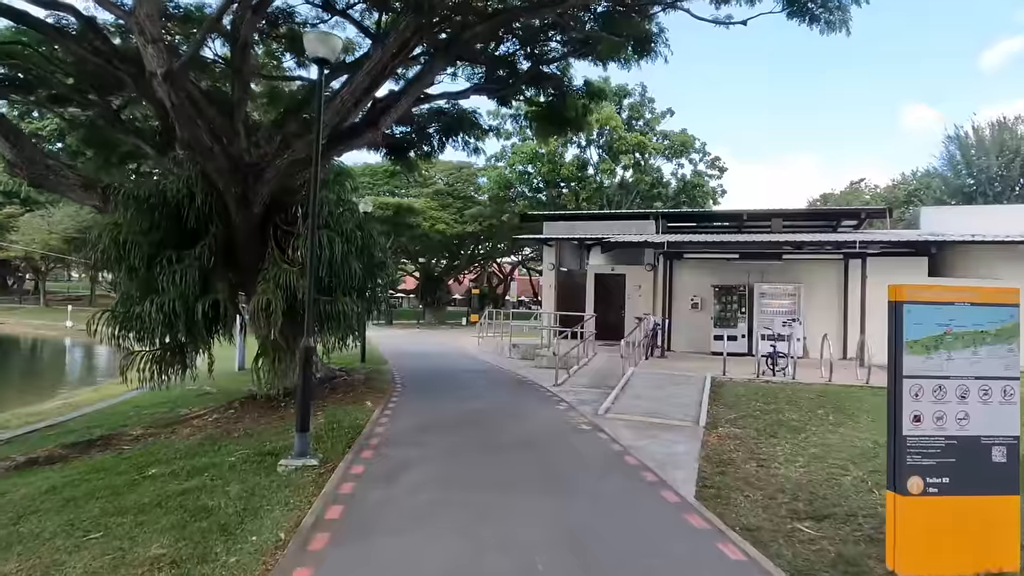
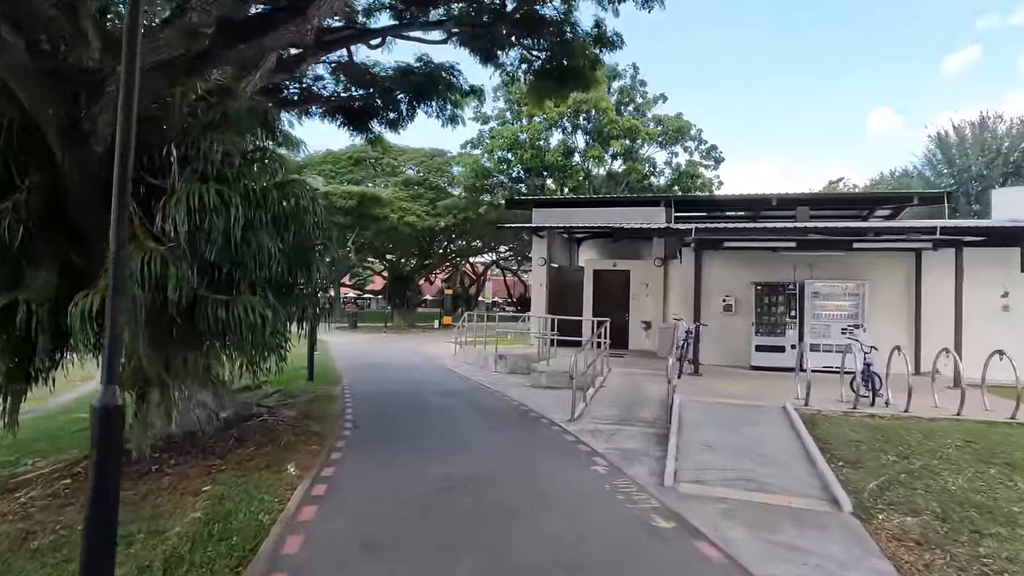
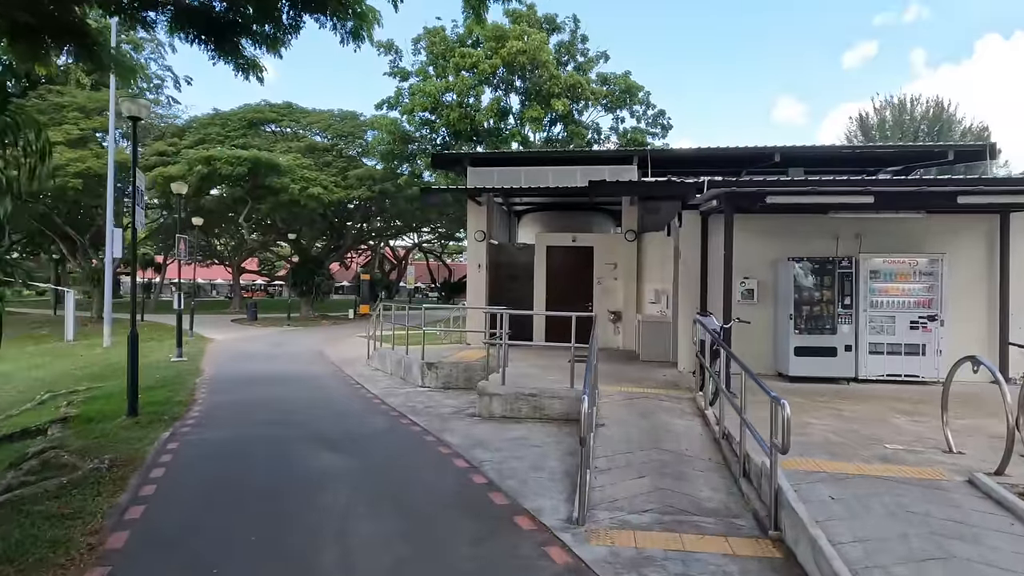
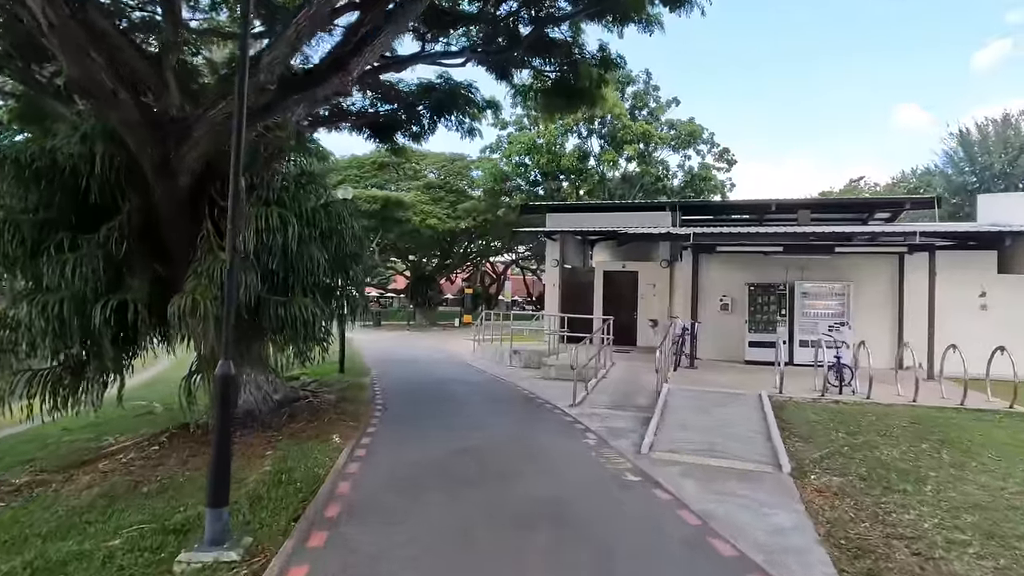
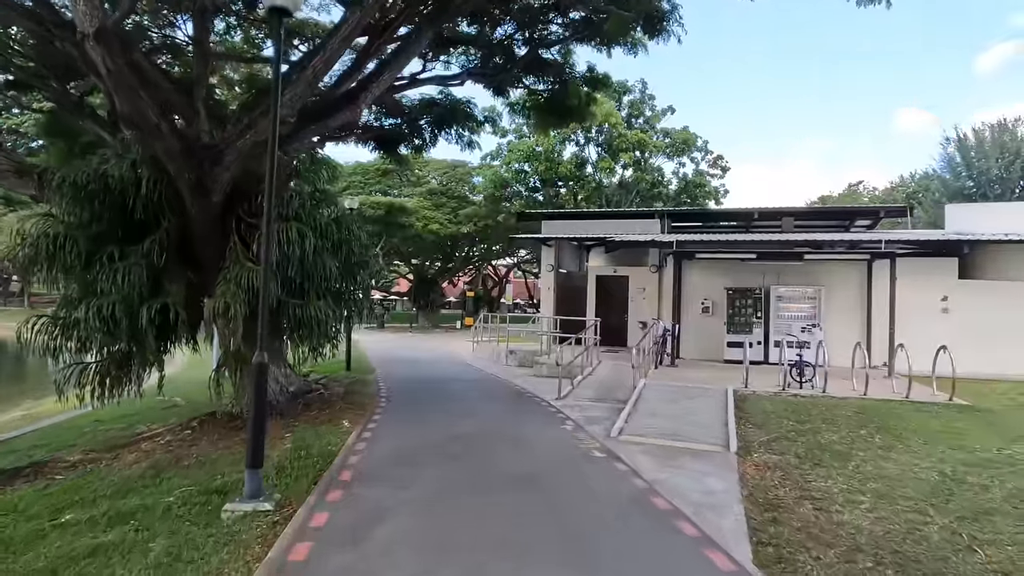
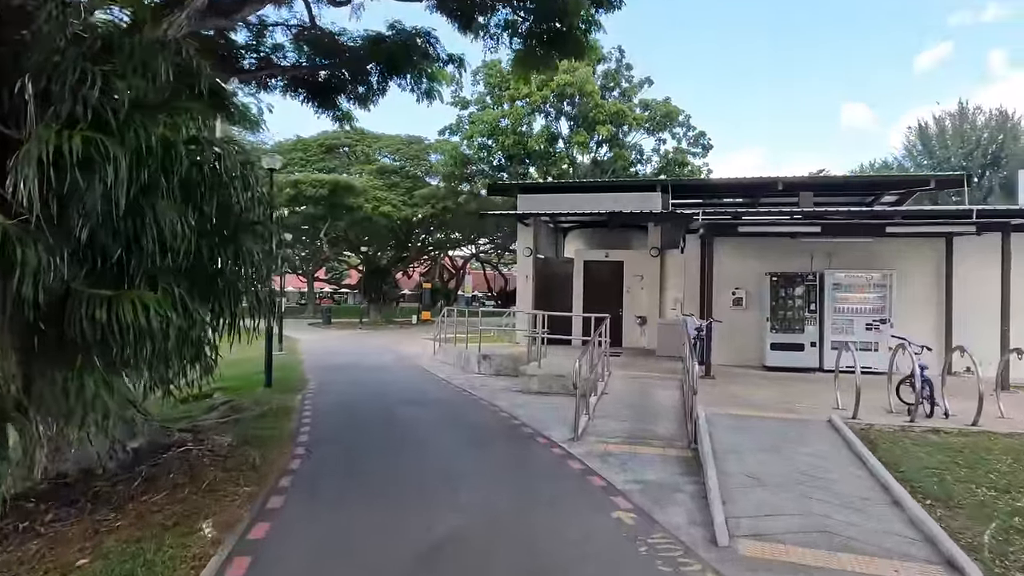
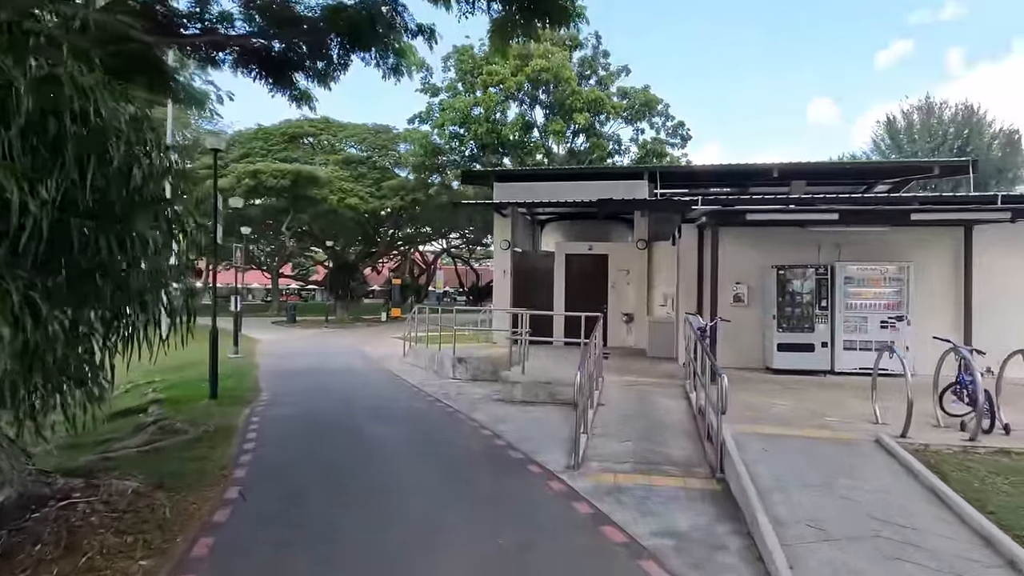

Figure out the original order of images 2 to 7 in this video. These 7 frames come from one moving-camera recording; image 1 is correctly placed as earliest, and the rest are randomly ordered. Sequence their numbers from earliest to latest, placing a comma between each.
5, 4, 2, 6, 7, 3
